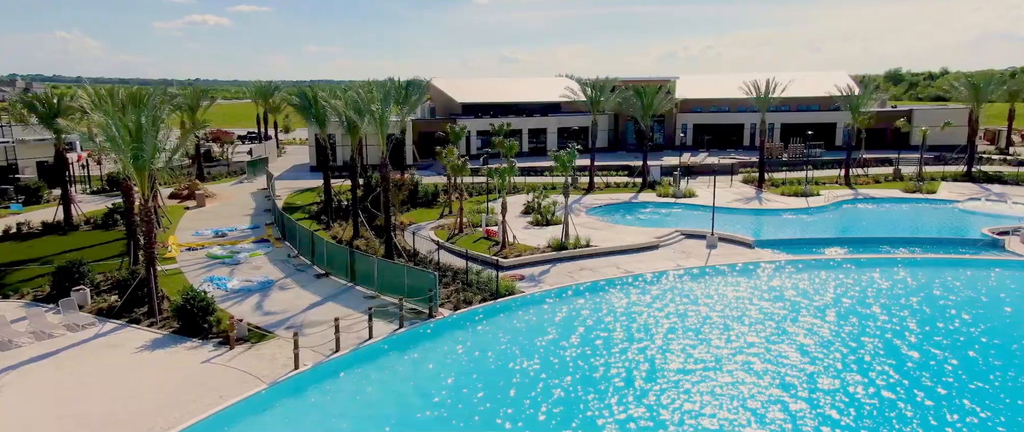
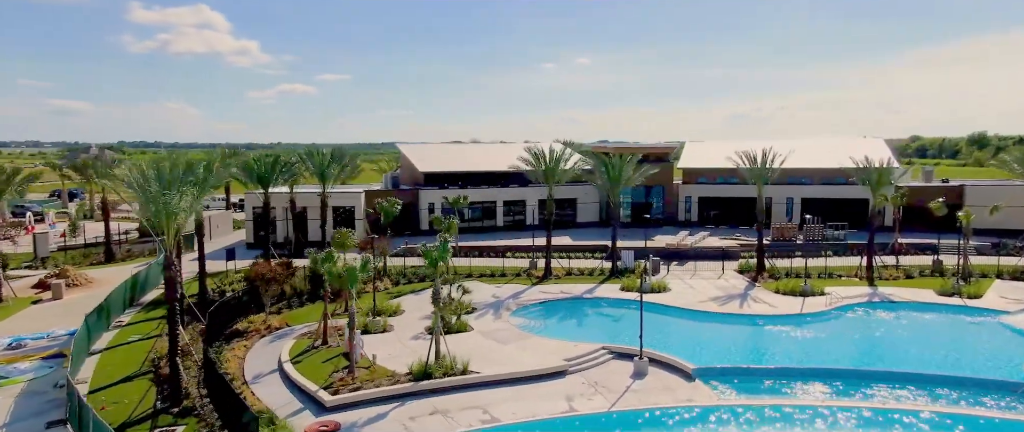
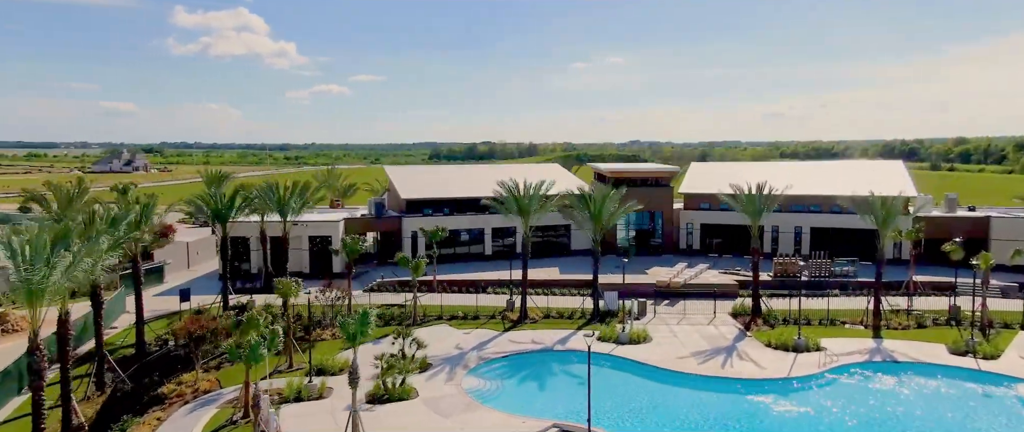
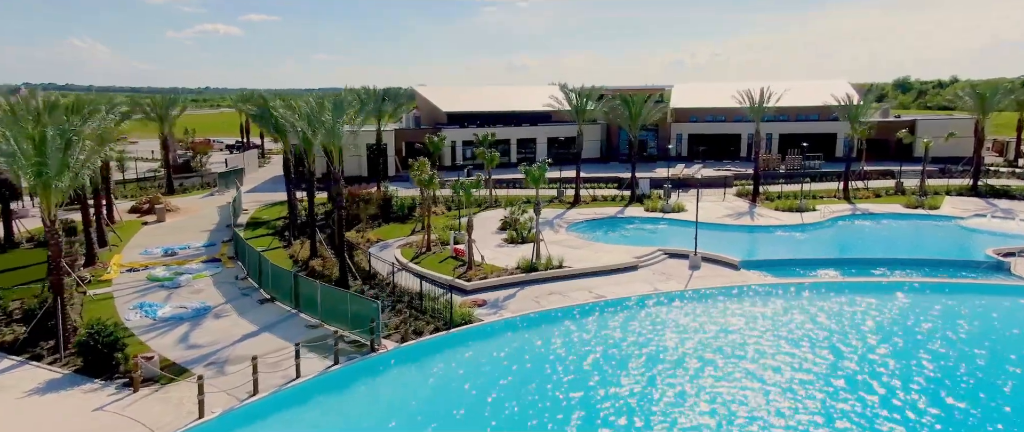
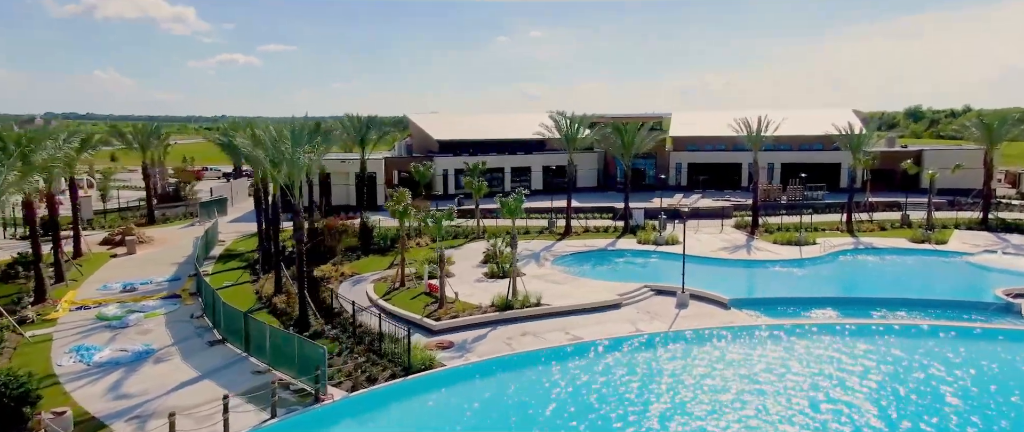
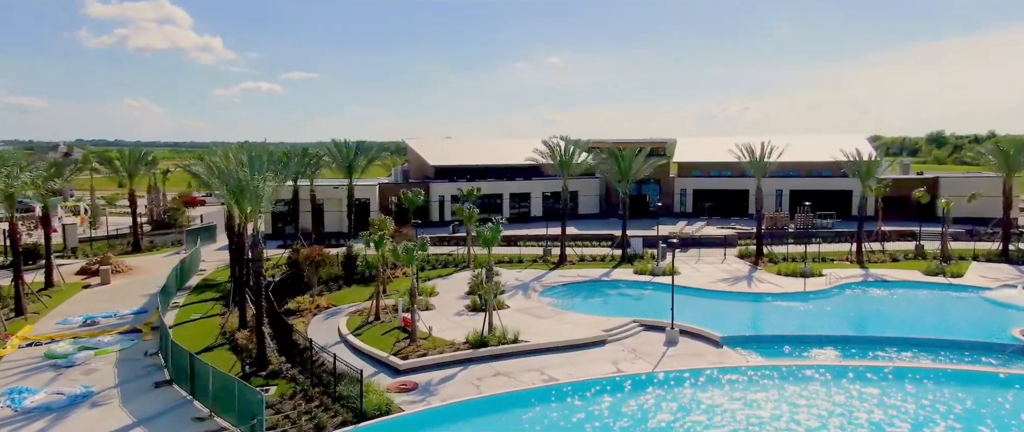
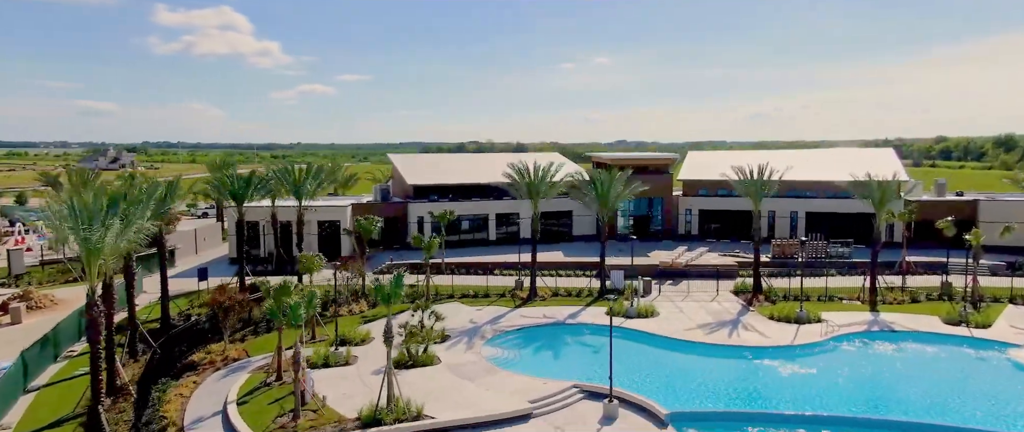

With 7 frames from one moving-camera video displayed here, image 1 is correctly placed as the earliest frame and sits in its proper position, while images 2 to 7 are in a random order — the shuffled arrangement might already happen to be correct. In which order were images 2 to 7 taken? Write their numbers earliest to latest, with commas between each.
4, 5, 6, 2, 7, 3
